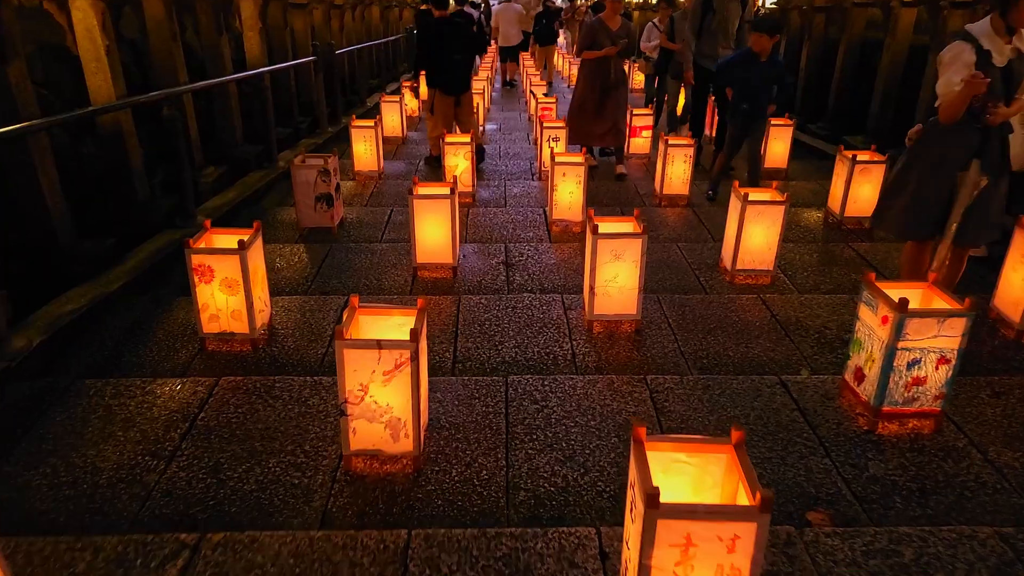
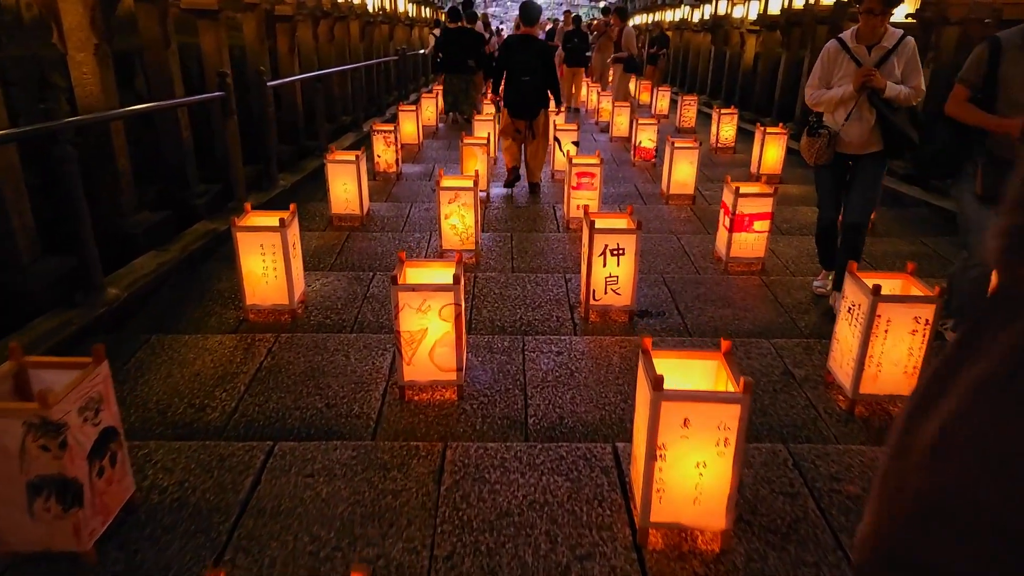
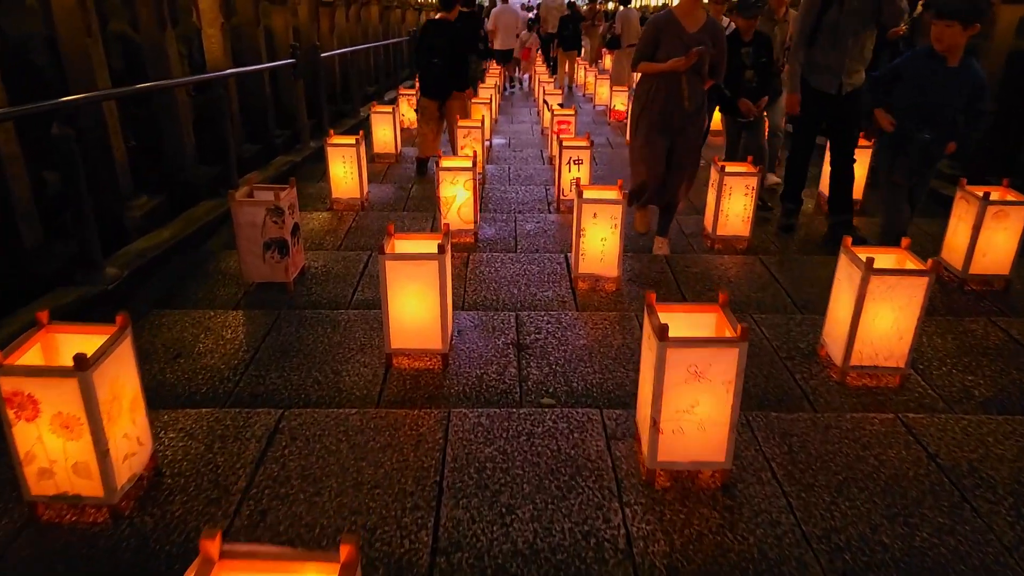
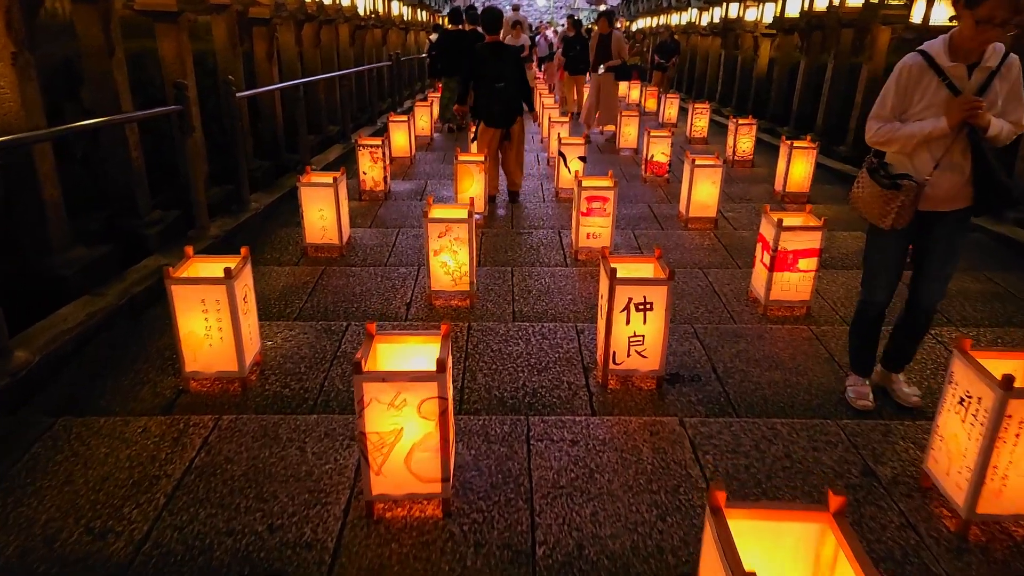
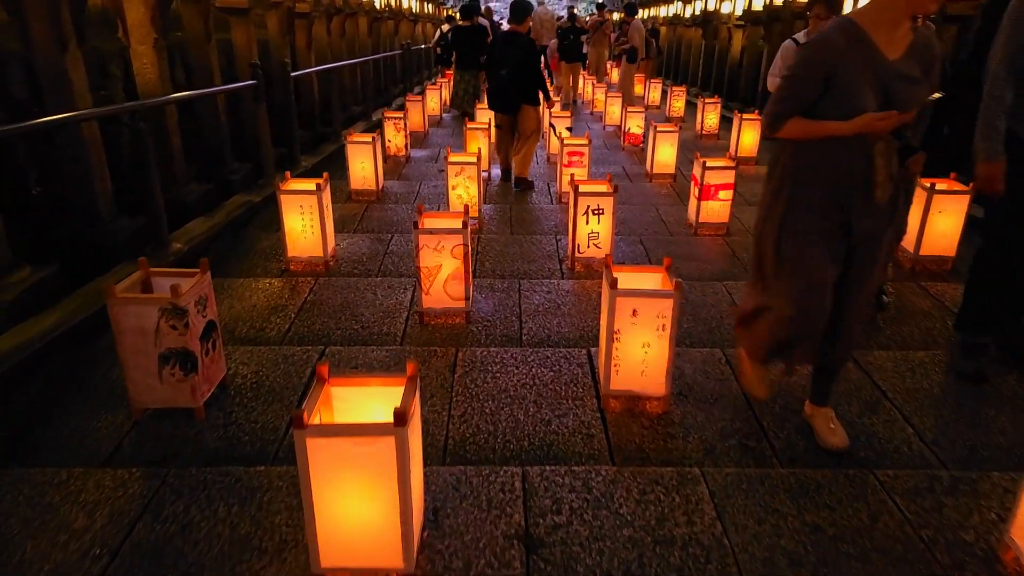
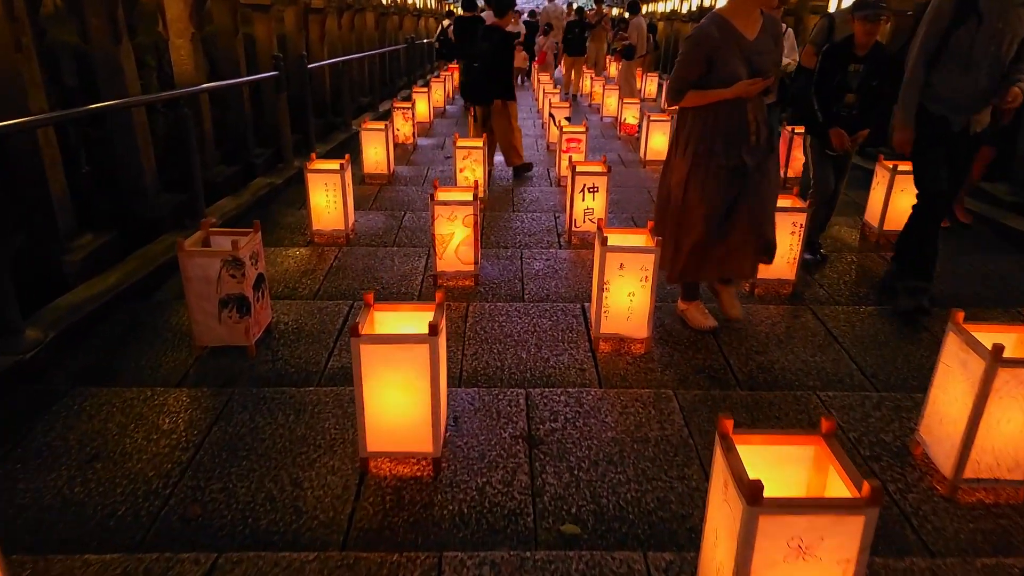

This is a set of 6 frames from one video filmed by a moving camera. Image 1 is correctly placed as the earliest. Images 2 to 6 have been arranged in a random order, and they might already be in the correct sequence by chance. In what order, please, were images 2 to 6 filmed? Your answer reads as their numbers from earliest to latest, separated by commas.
3, 6, 5, 2, 4
